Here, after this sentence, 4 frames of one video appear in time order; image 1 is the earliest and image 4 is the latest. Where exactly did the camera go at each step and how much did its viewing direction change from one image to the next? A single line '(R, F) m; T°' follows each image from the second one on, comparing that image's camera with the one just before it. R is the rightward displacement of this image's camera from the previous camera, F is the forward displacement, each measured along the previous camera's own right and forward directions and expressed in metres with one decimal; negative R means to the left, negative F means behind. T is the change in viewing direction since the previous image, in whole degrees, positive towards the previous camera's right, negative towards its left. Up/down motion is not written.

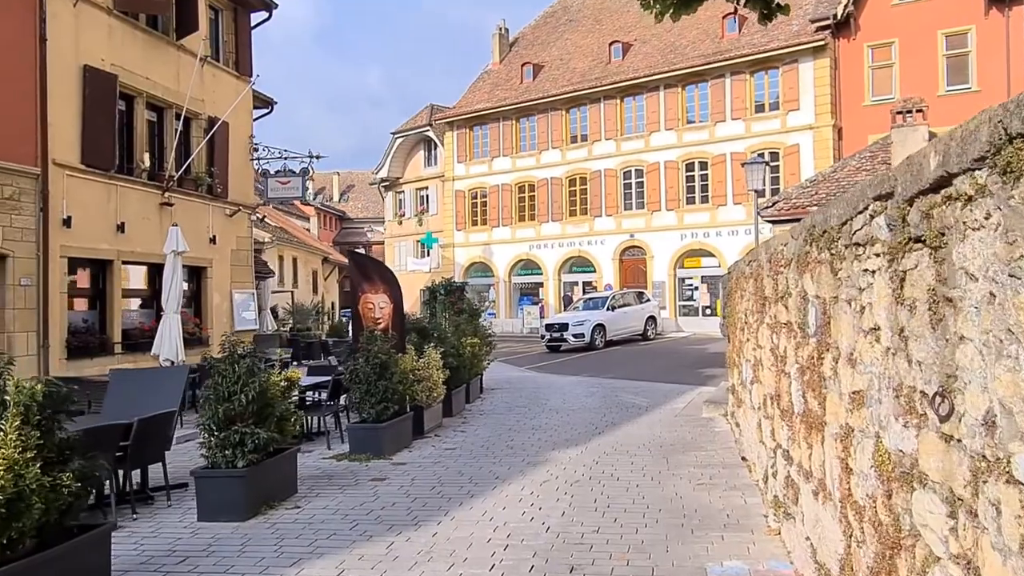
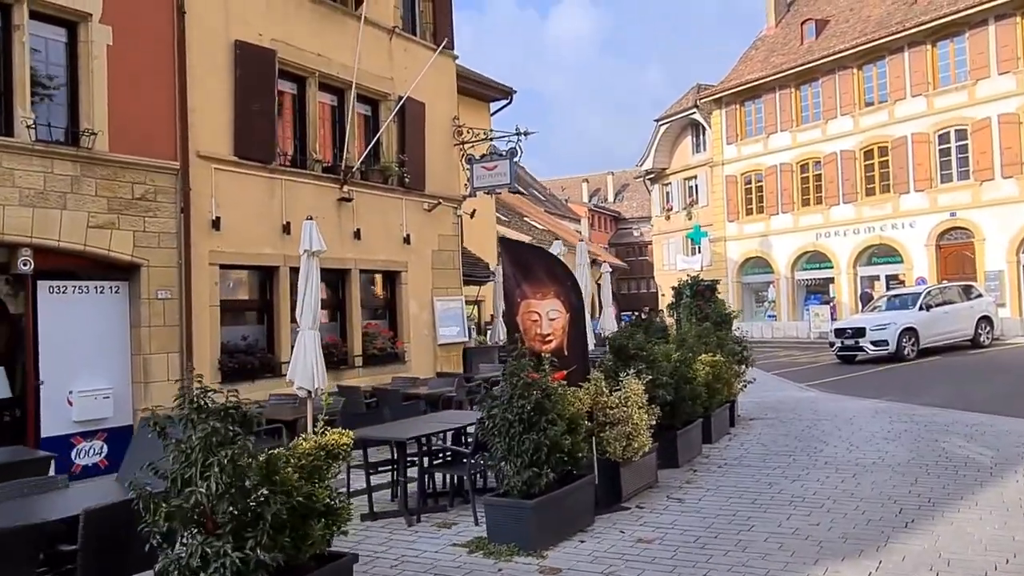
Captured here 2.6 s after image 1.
(+0.5, +3.8) m; -21°
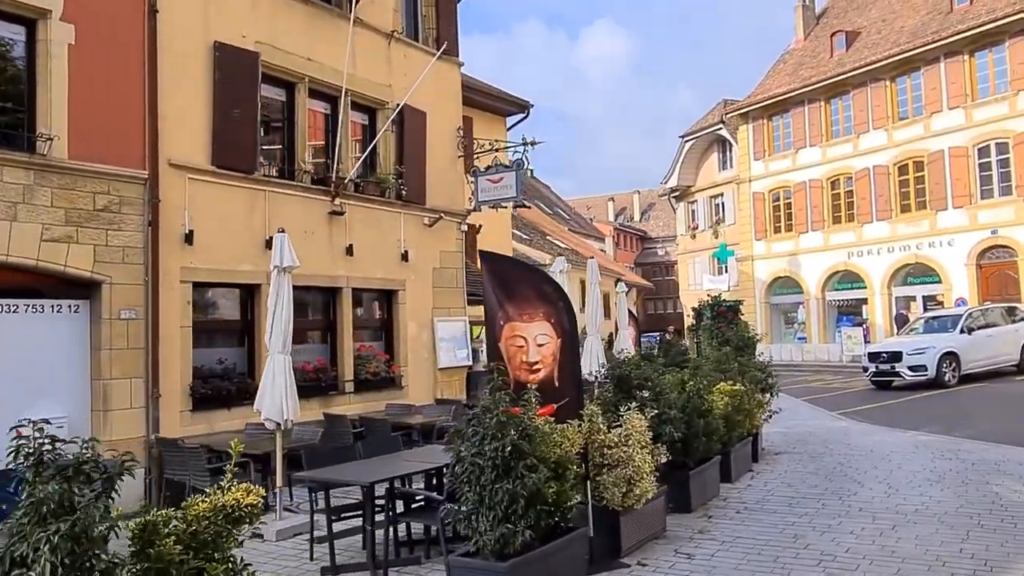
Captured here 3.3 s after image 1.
(+0.4, +1.0) m; -2°
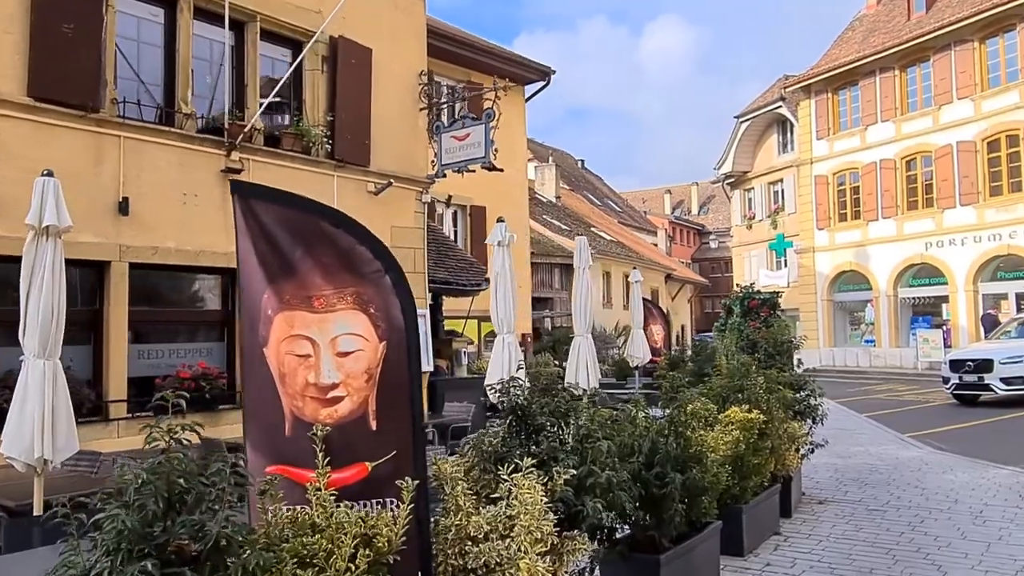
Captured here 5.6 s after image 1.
(+1.3, +3.1) m; -5°
